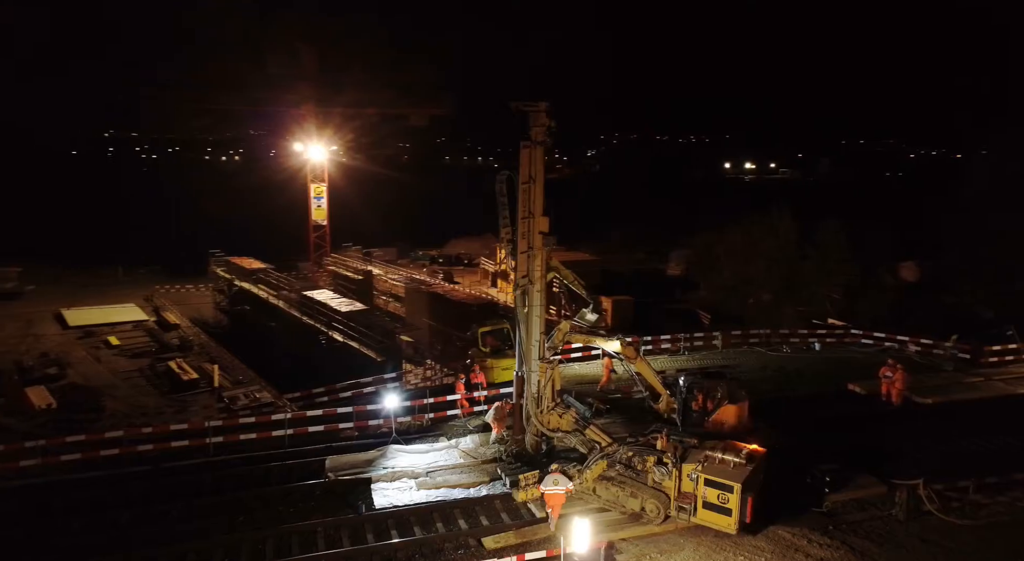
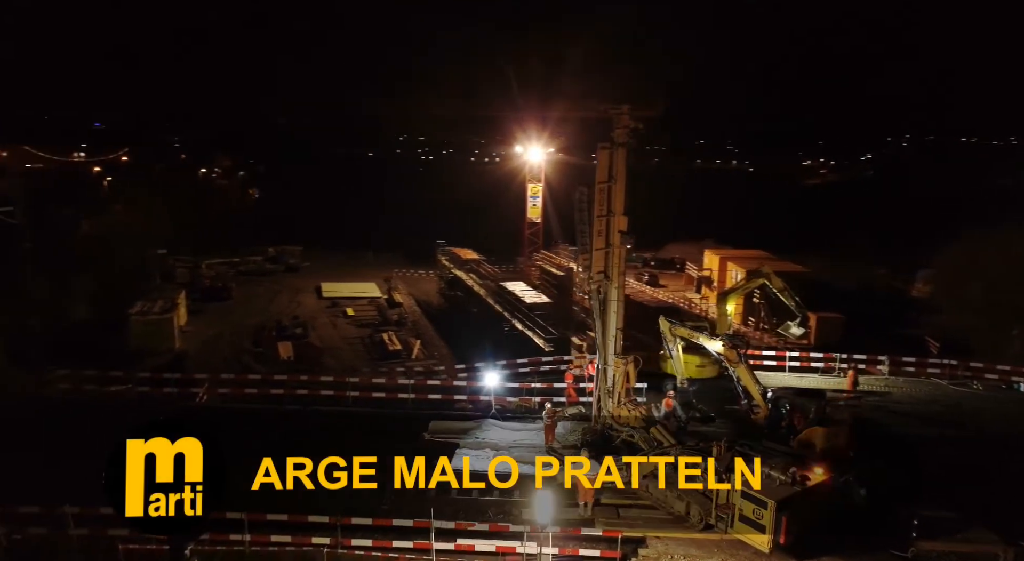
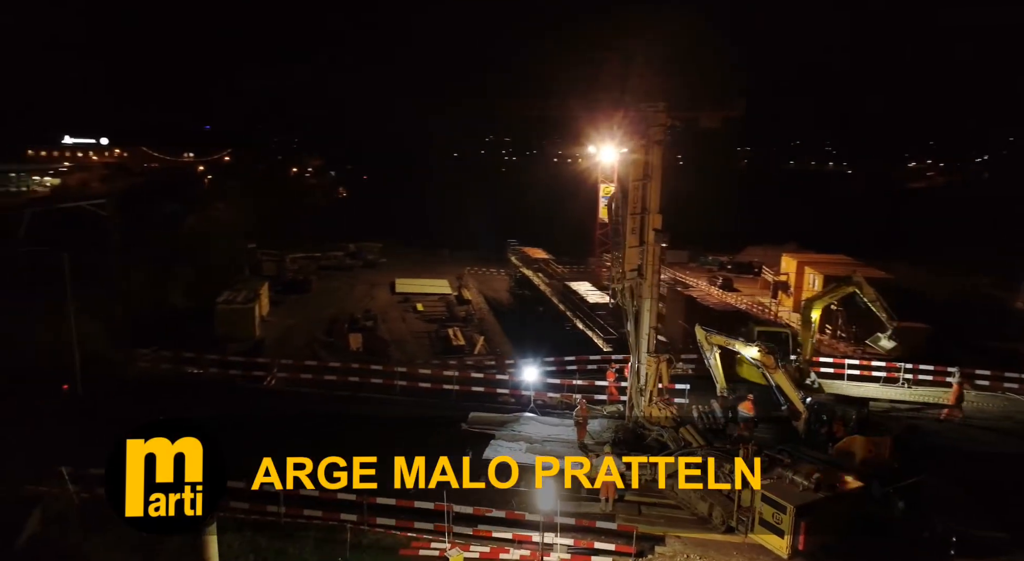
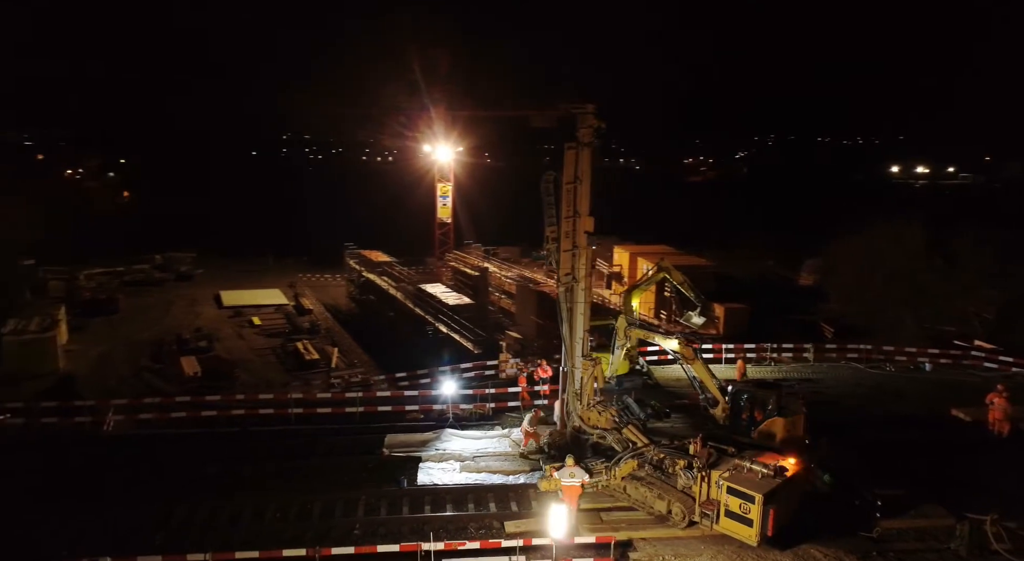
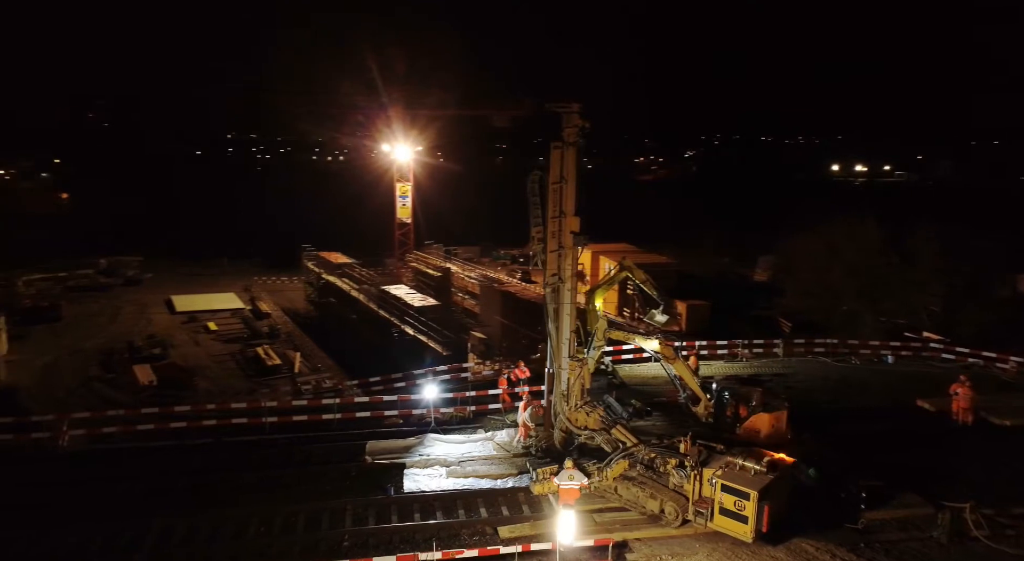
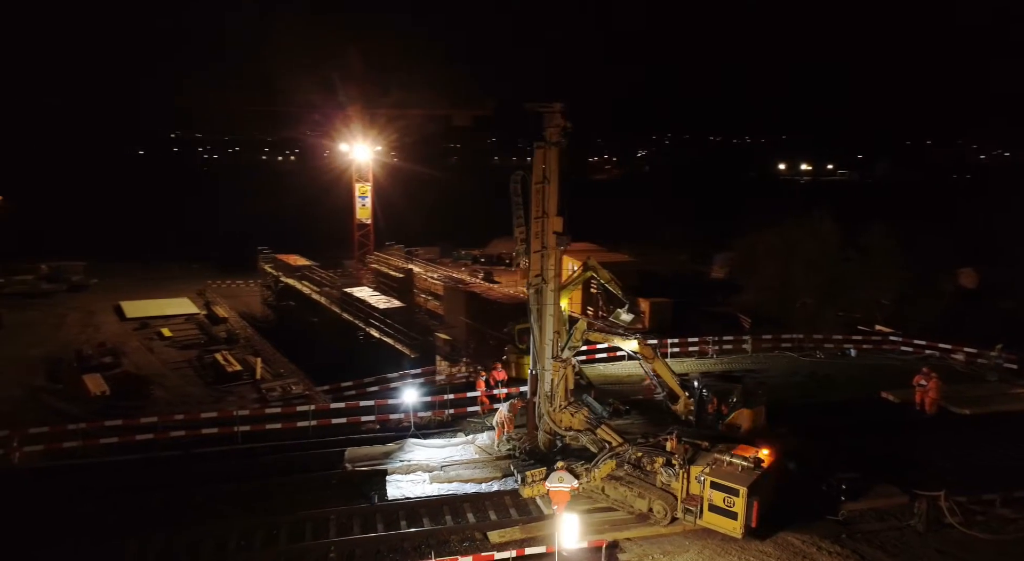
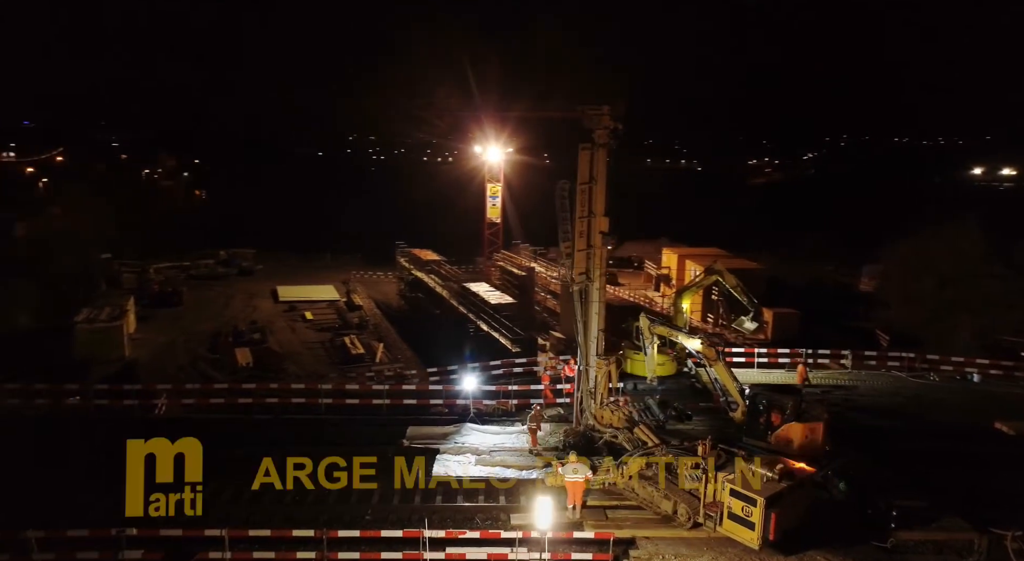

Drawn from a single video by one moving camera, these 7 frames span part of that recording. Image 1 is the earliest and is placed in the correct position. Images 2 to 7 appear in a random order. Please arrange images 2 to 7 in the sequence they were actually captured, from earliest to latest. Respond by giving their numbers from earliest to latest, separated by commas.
6, 5, 4, 7, 2, 3
